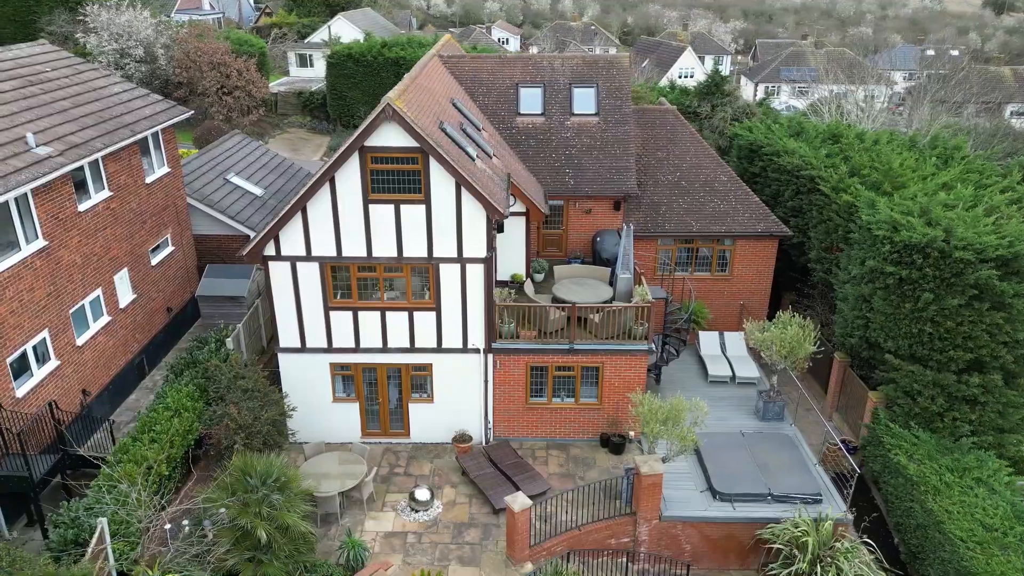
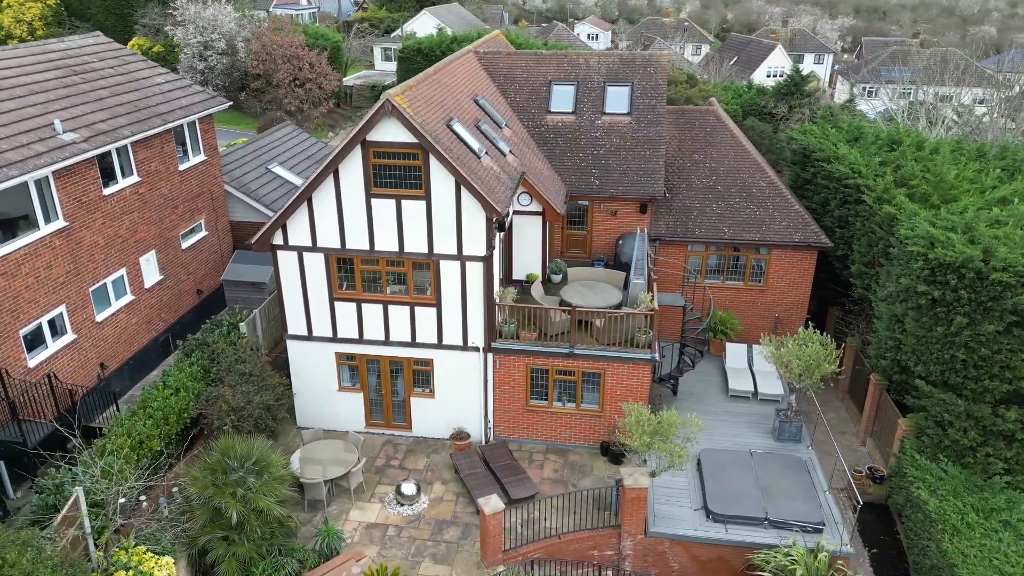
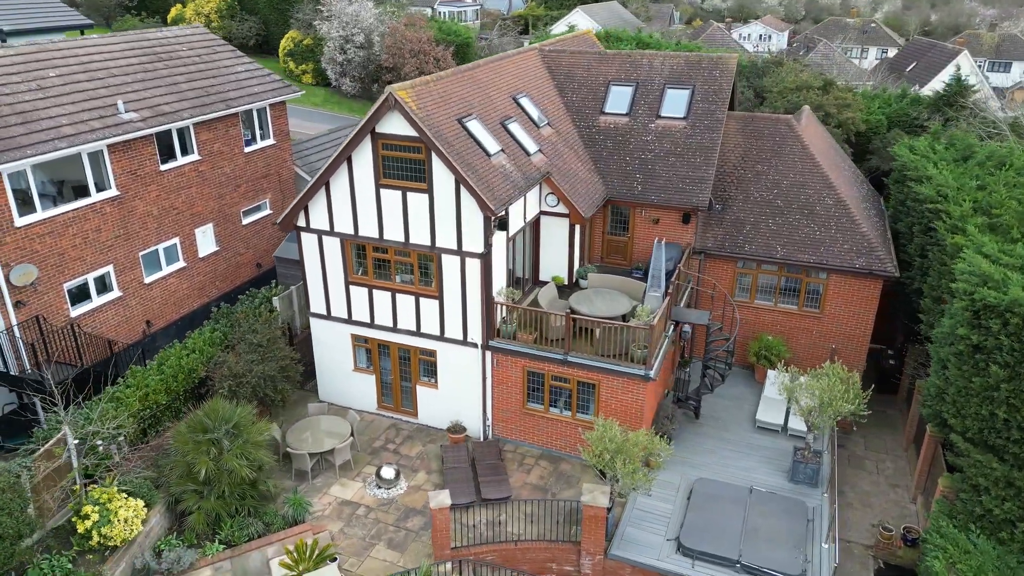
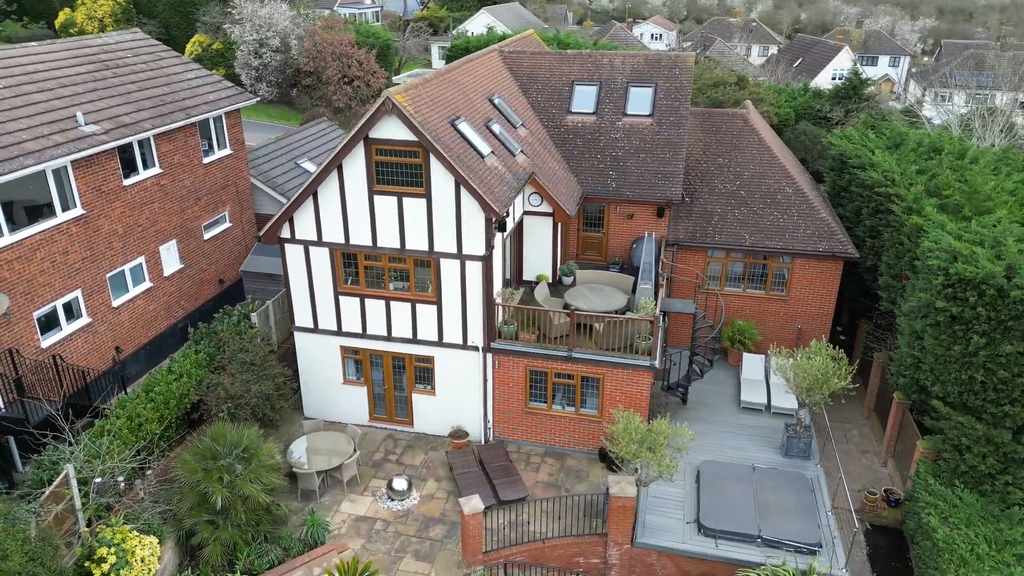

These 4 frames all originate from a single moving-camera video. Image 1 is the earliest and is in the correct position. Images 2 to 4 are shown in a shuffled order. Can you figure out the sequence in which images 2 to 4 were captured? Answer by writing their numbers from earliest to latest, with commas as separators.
2, 4, 3
